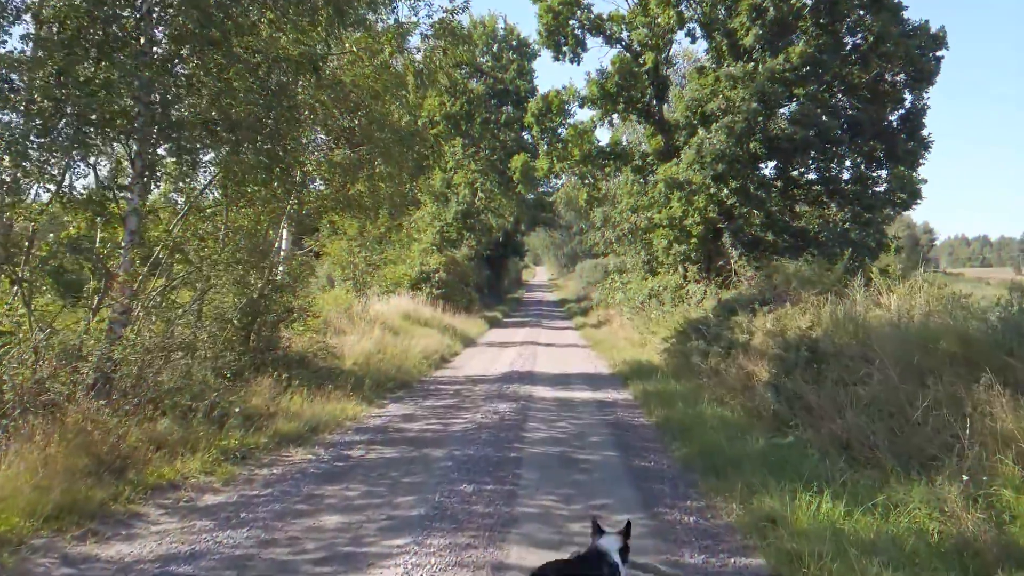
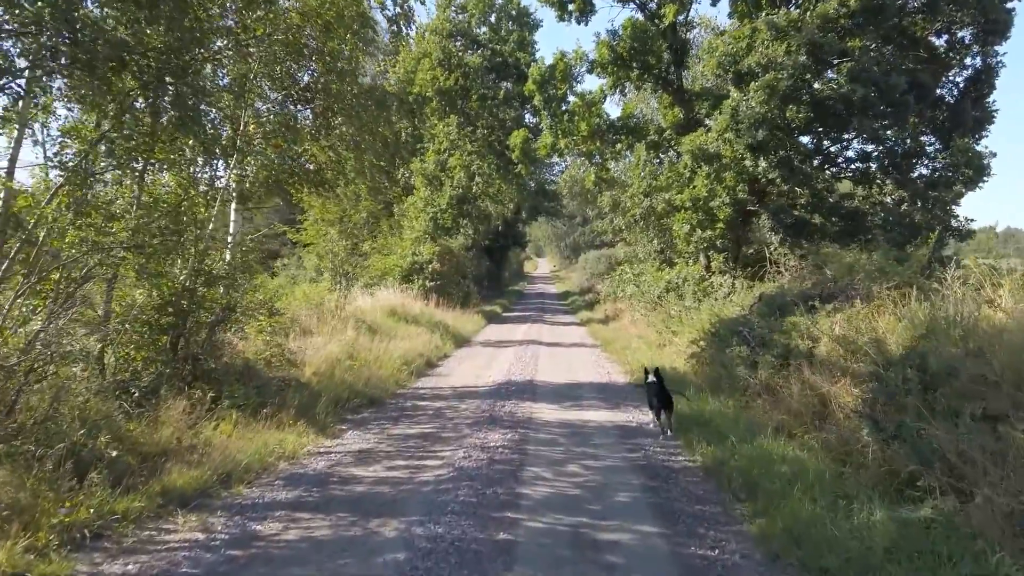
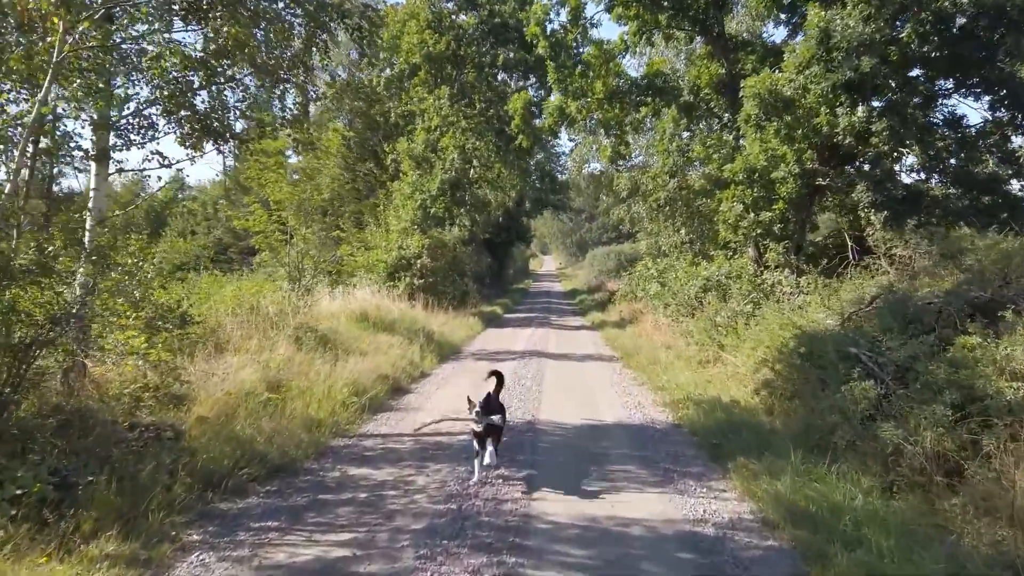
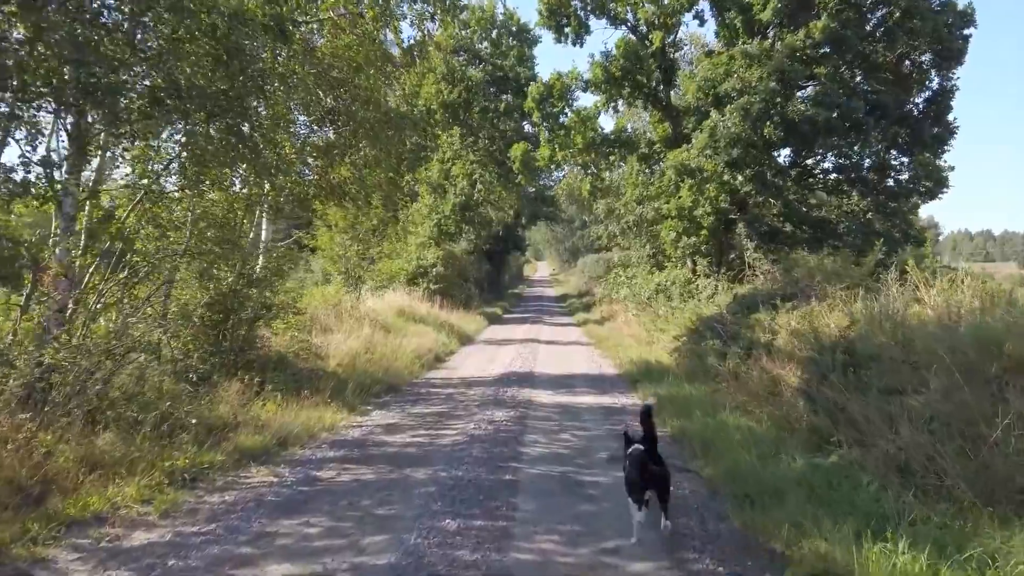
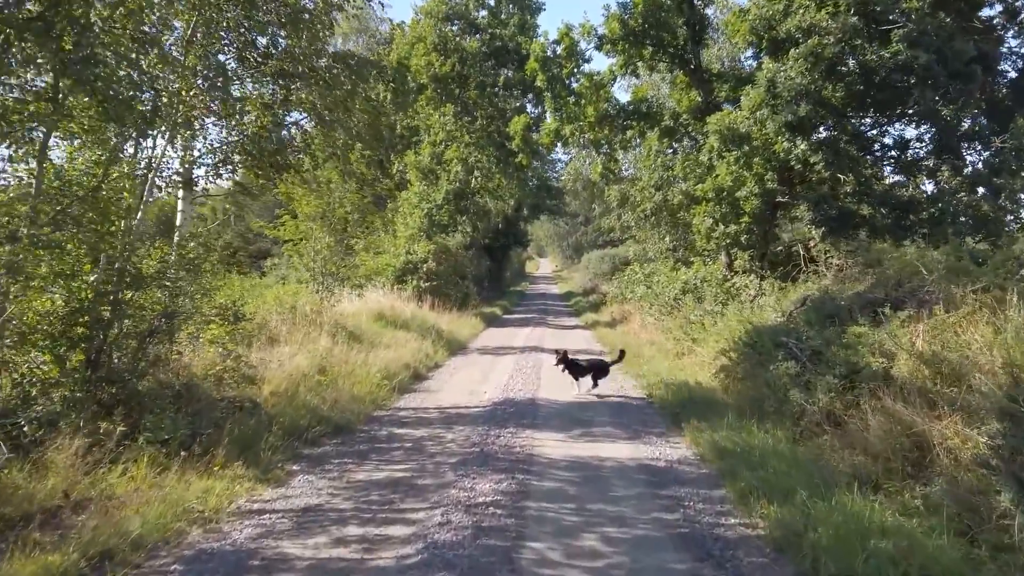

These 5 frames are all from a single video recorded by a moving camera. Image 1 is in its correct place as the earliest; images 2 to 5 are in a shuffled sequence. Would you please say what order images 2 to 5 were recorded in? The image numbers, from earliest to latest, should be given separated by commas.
4, 2, 5, 3
